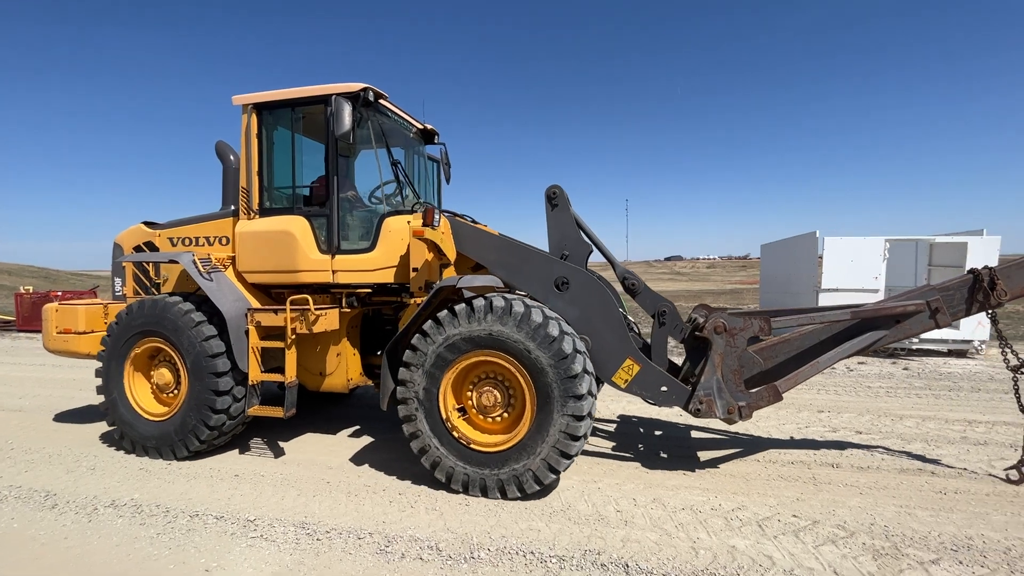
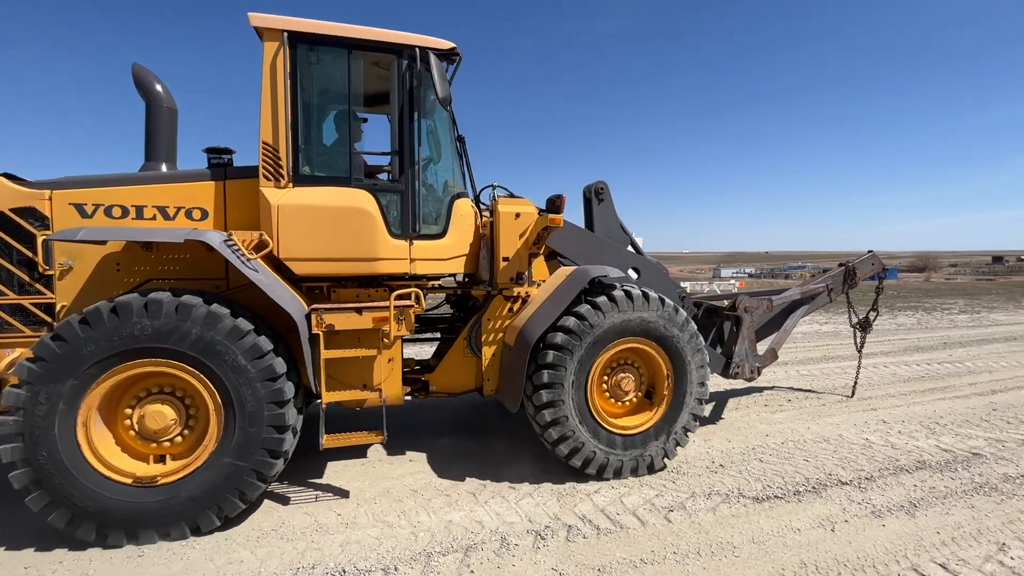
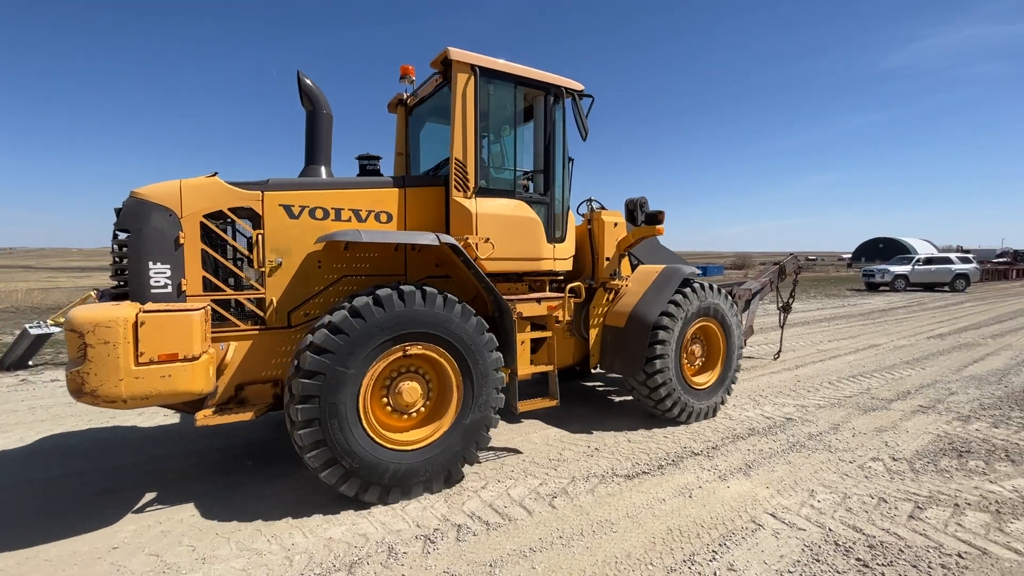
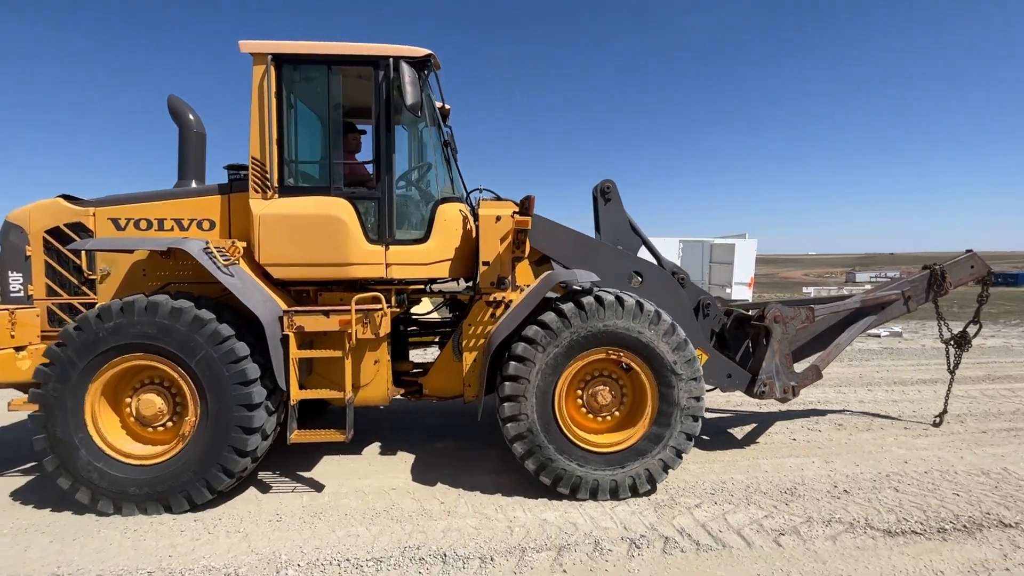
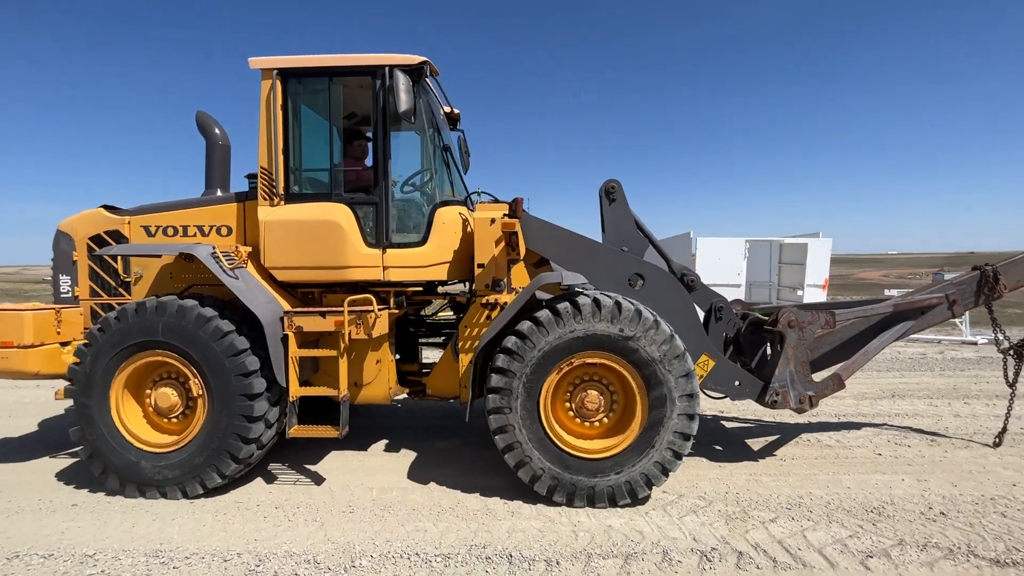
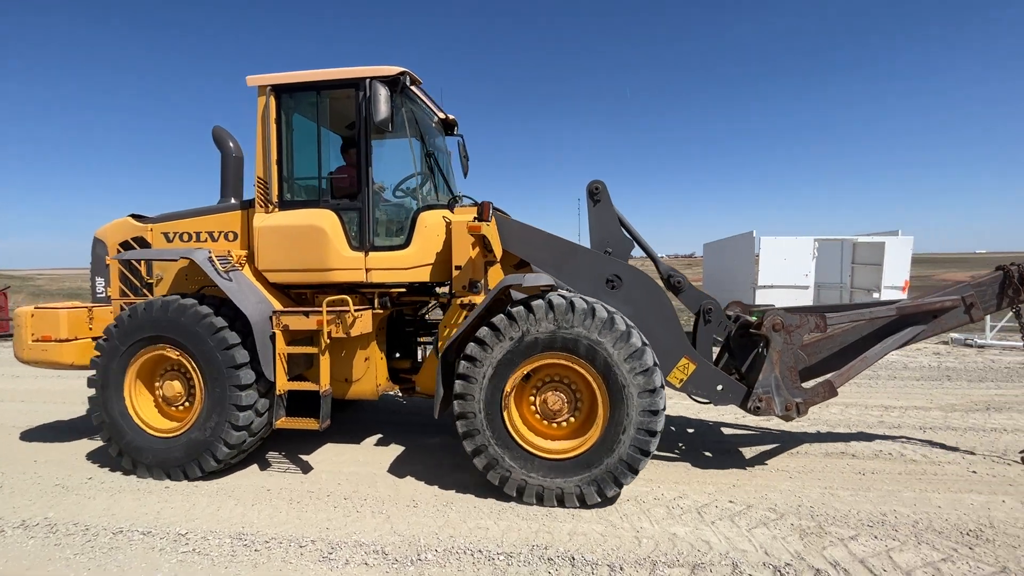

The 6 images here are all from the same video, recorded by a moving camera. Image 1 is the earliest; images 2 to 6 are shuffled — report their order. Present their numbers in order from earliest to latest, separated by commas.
6, 5, 4, 2, 3
